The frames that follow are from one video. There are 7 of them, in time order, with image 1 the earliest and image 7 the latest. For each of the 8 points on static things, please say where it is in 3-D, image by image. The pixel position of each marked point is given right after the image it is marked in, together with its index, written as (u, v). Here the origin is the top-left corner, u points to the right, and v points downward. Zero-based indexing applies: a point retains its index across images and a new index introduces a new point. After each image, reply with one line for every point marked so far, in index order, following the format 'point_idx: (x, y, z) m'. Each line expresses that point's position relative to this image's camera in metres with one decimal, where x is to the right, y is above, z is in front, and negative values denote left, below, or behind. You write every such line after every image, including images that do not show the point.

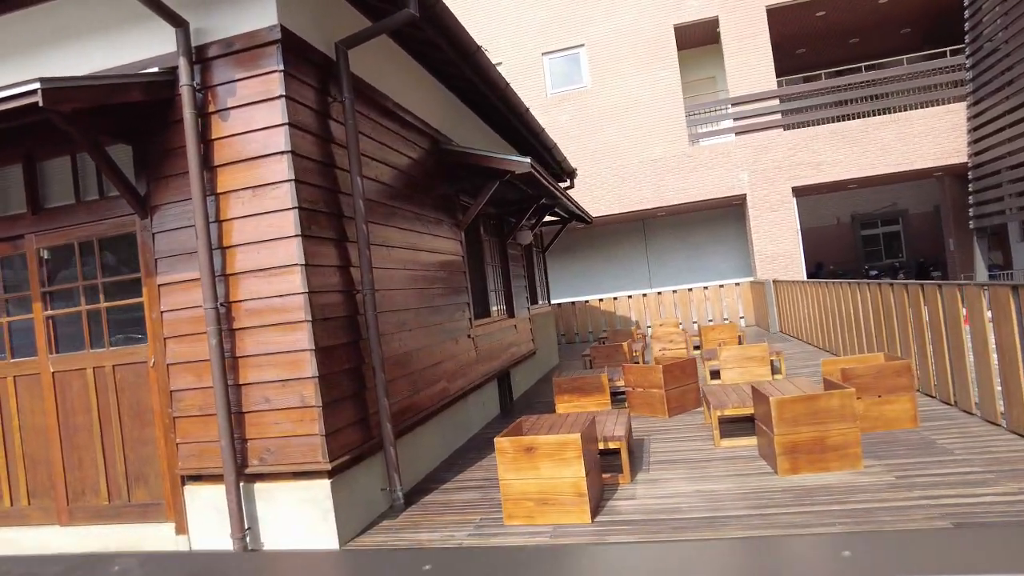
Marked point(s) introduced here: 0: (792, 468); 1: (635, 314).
0: (+1.7, -1.1, +3.7) m
1: (+2.9, -0.6, +13.9) m
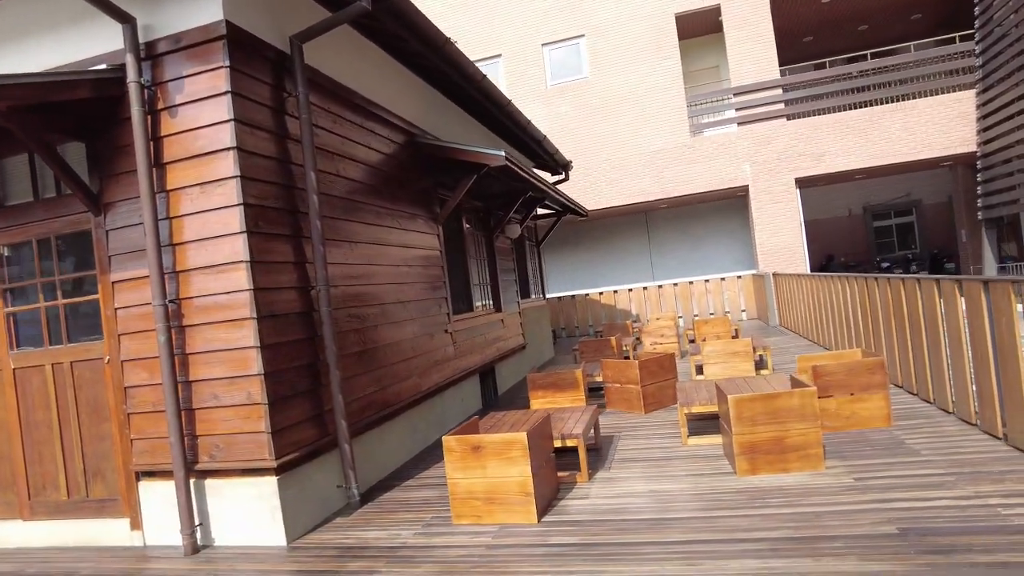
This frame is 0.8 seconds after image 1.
0: (+1.4, -1.1, +3.6) m
1: (+2.9, -0.4, +13.8) m
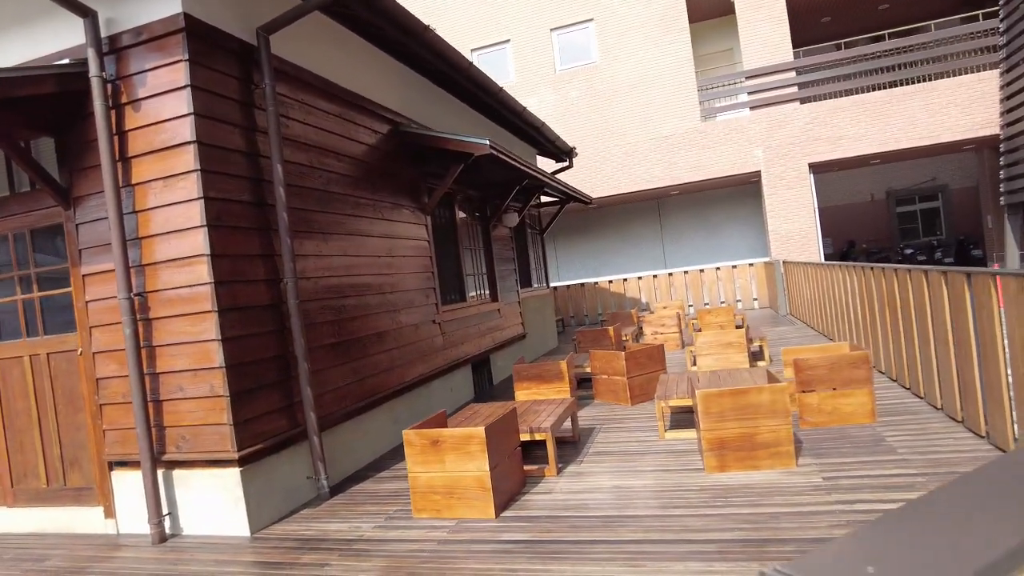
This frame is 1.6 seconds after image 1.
0: (+1.2, -1.0, +3.5) m
1: (+3.0, -0.2, +13.6) m
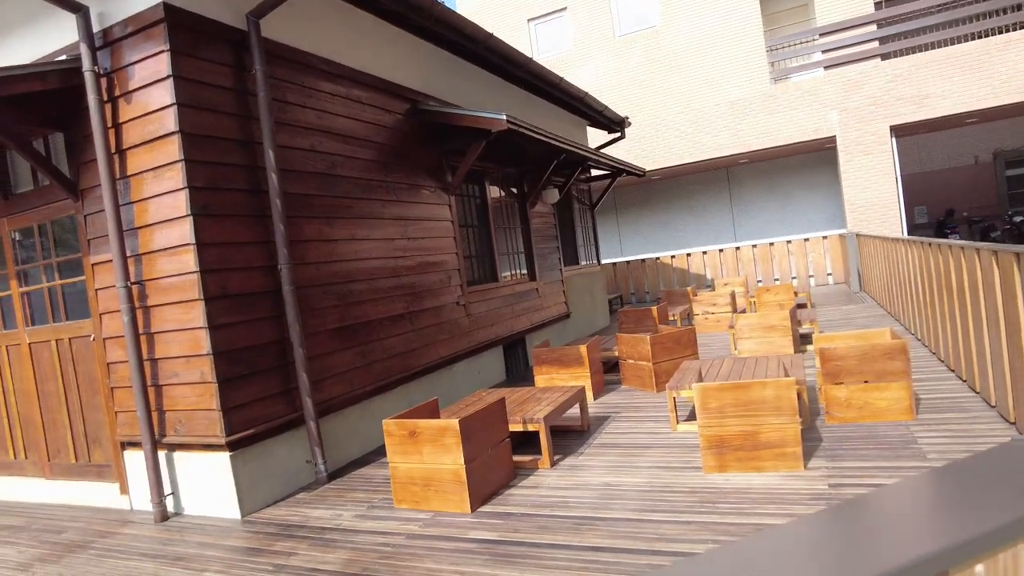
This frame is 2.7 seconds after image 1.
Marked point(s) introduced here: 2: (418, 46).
0: (+1.1, -0.9, +3.2) m
1: (+4.2, +0.4, +13.0) m
2: (-0.9, +2.4, +5.9) m
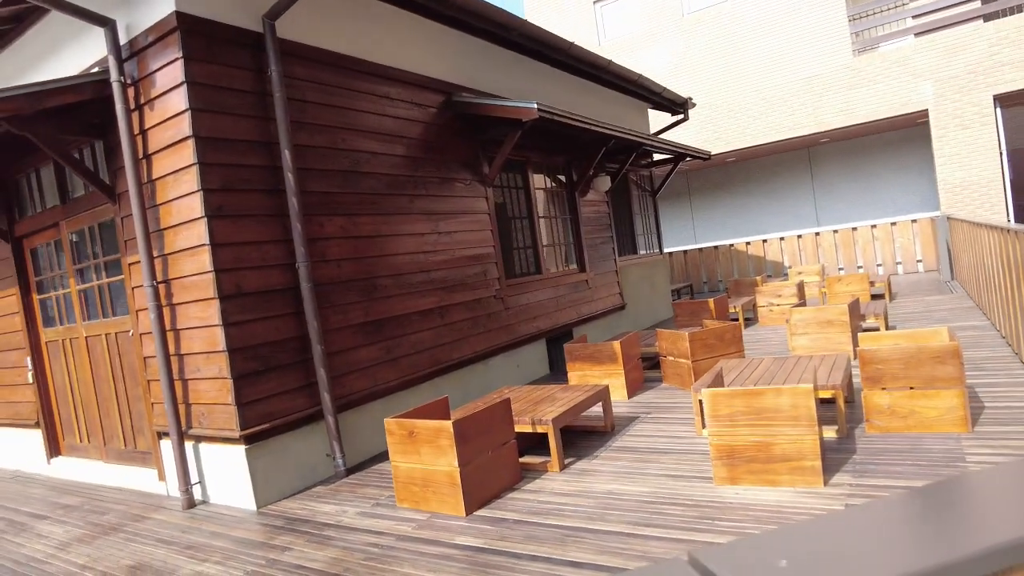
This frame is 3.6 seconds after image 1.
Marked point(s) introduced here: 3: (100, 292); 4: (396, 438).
0: (+1.1, -0.9, +3.0) m
1: (+5.5, +0.6, +12.2) m
2: (-0.6, +2.4, +5.9) m
3: (-3.1, 0.0, +4.5) m
4: (-0.6, -0.8, +3.3) m
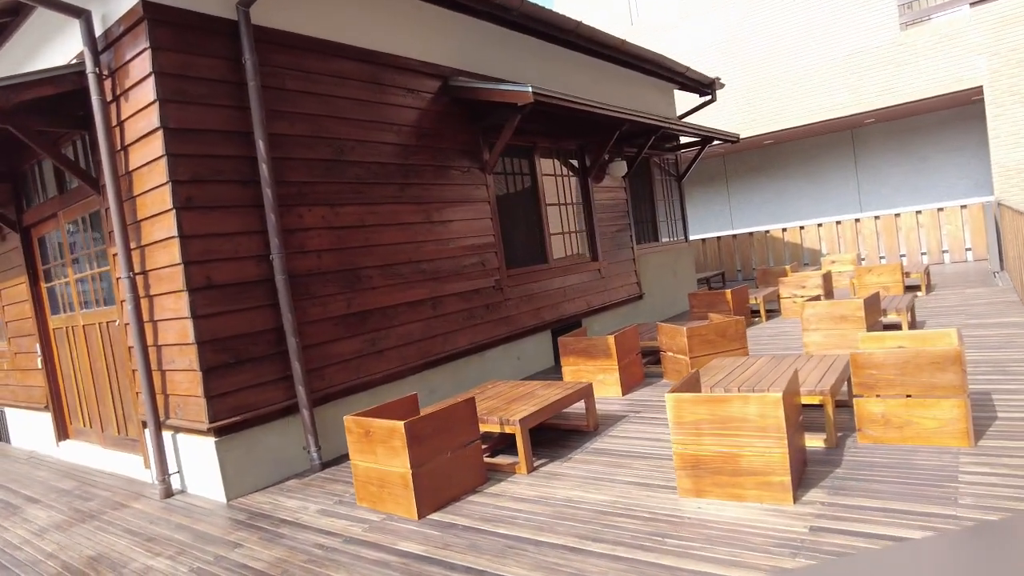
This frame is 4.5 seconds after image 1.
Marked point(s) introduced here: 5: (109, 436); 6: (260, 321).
0: (+0.8, -0.9, +2.8) m
1: (+5.9, +0.8, +11.6) m
2: (-0.6, +2.5, +5.7) m
3: (-3.2, 0.0, +4.6) m
4: (-0.8, -0.8, +3.2) m
5: (-3.2, -1.1, +4.7) m
6: (-1.6, -0.2, +3.9) m
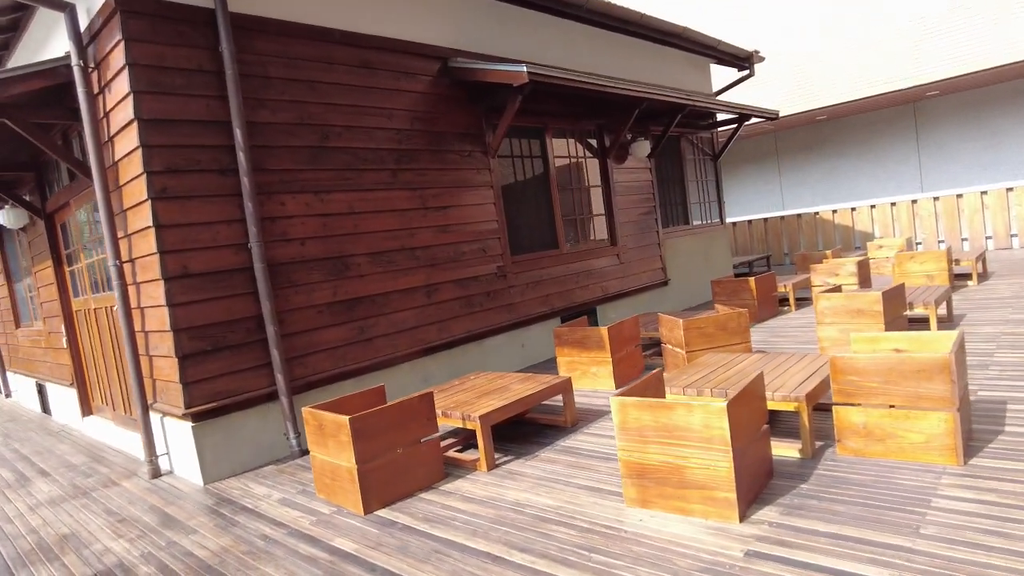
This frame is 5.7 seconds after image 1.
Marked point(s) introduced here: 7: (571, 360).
0: (+0.6, -0.9, +2.6) m
1: (+6.5, +1.0, +10.8) m
2: (-0.5, +2.6, +5.5) m
3: (-3.2, +0.2, +4.8) m
4: (-1.1, -0.7, +3.2) m
5: (-3.2, -1.0, +5.0) m
6: (-1.8, -0.1, +4.0) m
7: (+0.5, -0.6, +4.9) m
